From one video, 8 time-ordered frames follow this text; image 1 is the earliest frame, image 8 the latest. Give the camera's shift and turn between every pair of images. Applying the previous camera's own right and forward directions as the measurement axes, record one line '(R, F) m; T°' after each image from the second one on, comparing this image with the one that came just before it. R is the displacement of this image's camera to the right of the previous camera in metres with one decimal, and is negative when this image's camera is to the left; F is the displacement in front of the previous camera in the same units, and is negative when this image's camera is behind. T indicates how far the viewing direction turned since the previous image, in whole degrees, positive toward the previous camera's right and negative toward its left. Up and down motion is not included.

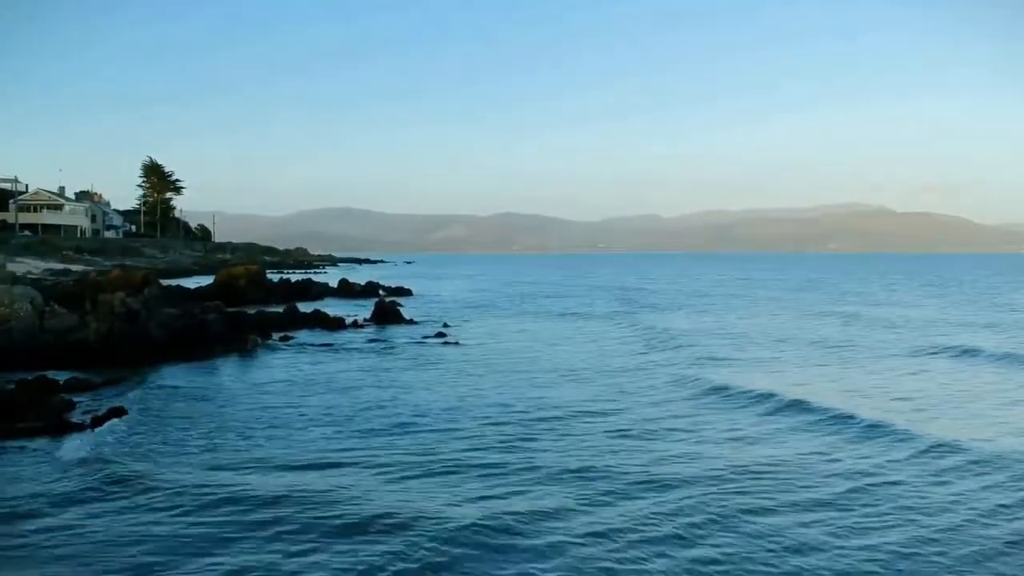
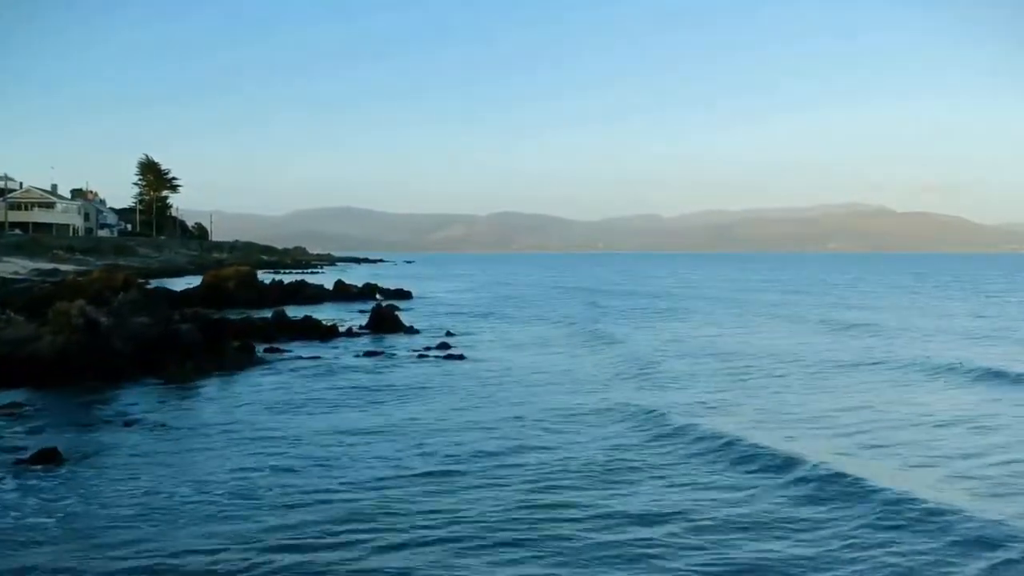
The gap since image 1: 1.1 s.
(-0.3, +2.8) m; 0°
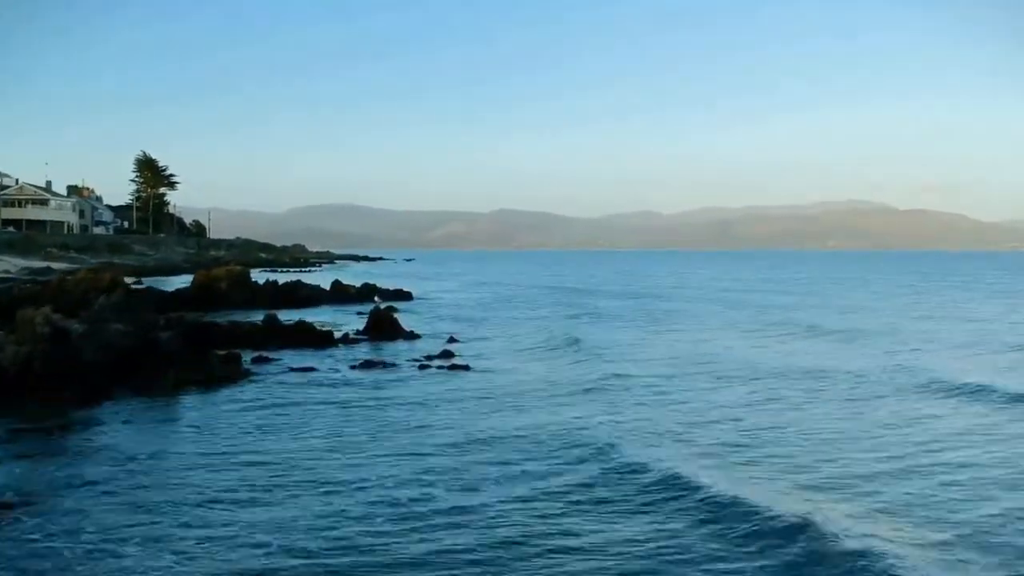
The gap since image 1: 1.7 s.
(-0.3, +2.0) m; 0°
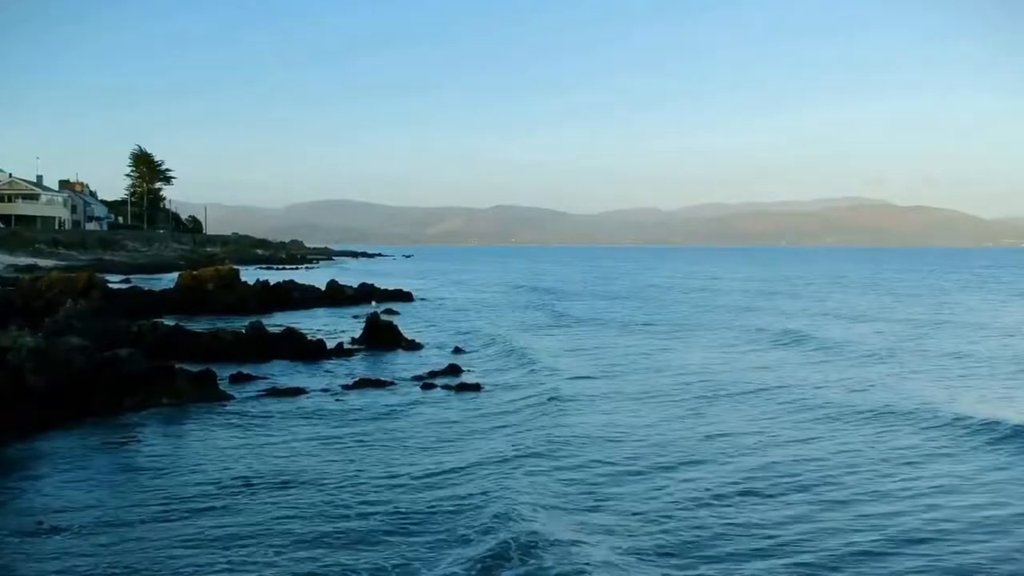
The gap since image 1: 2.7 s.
(-0.4, +3.1) m; 0°
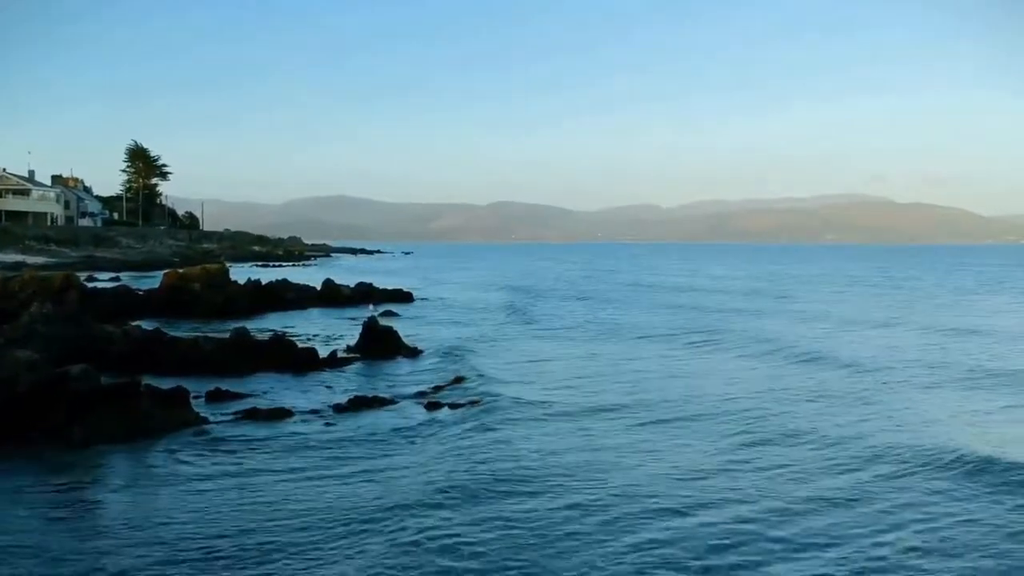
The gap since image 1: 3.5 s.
(-0.4, +2.6) m; 0°
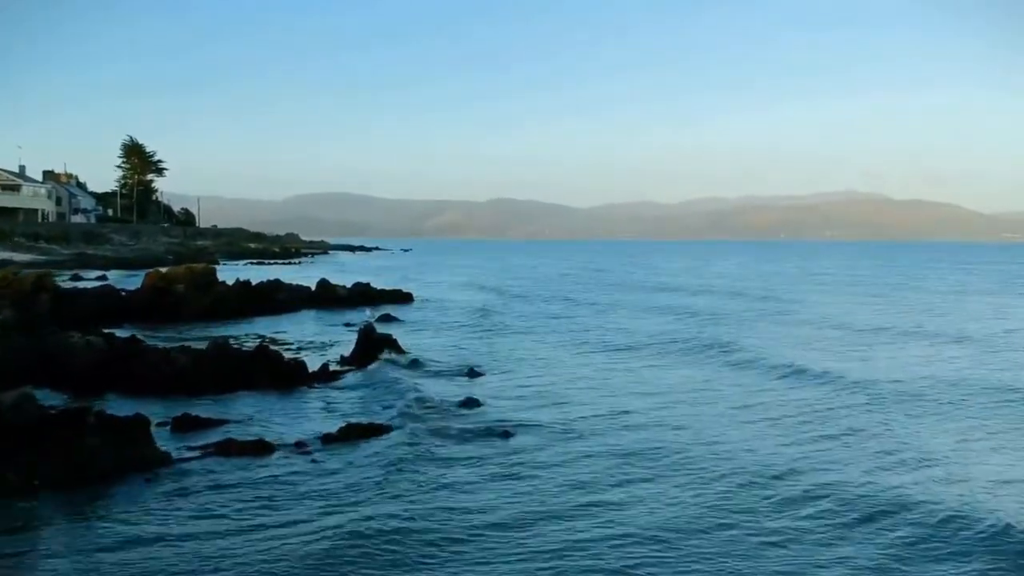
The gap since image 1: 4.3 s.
(-0.4, +2.7) m; 0°
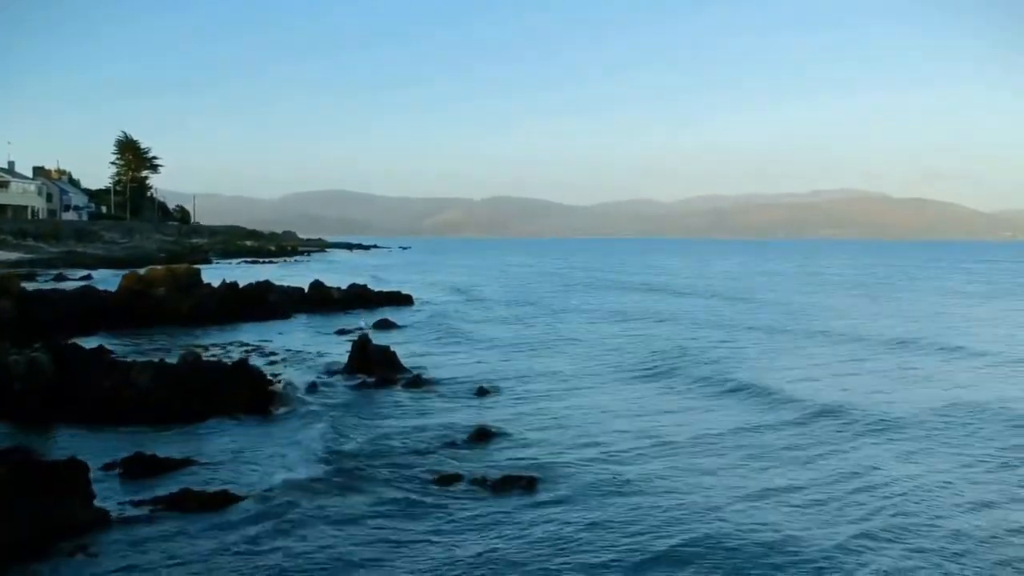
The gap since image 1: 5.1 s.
(-0.4, +2.8) m; 0°
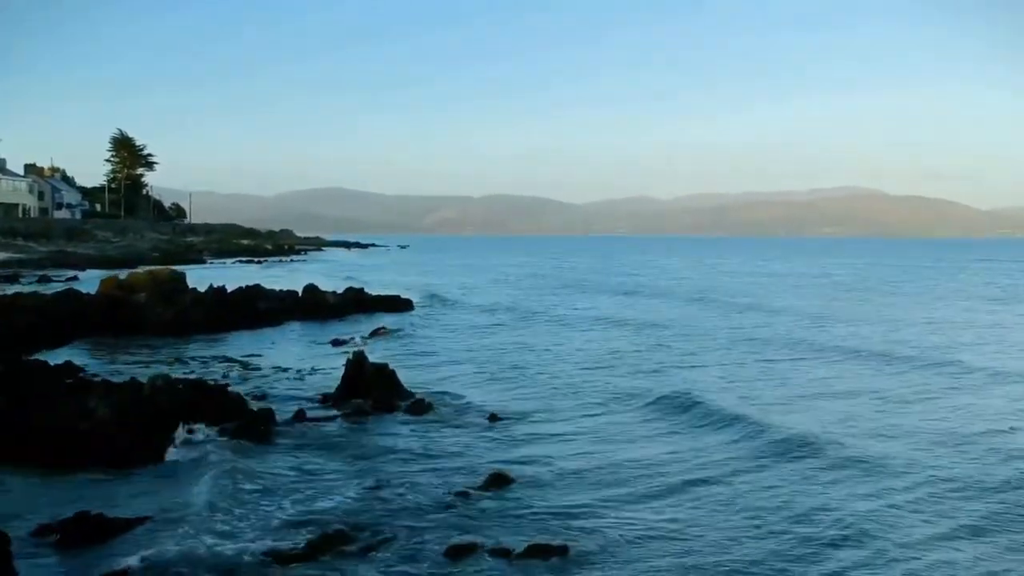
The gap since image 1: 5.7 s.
(-0.3, +2.4) m; 0°
